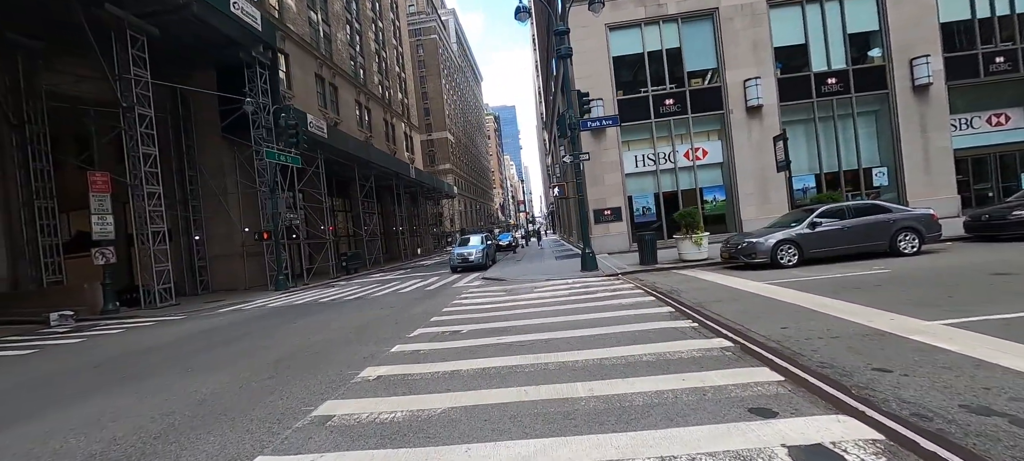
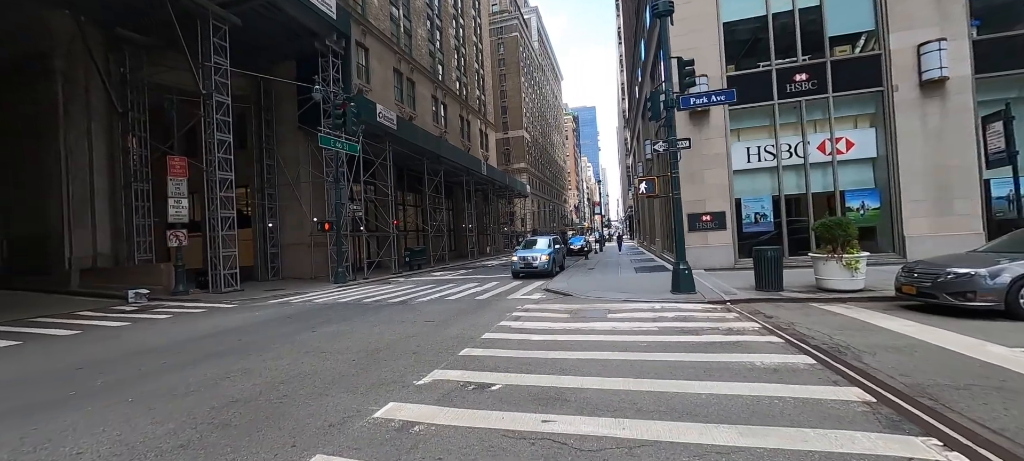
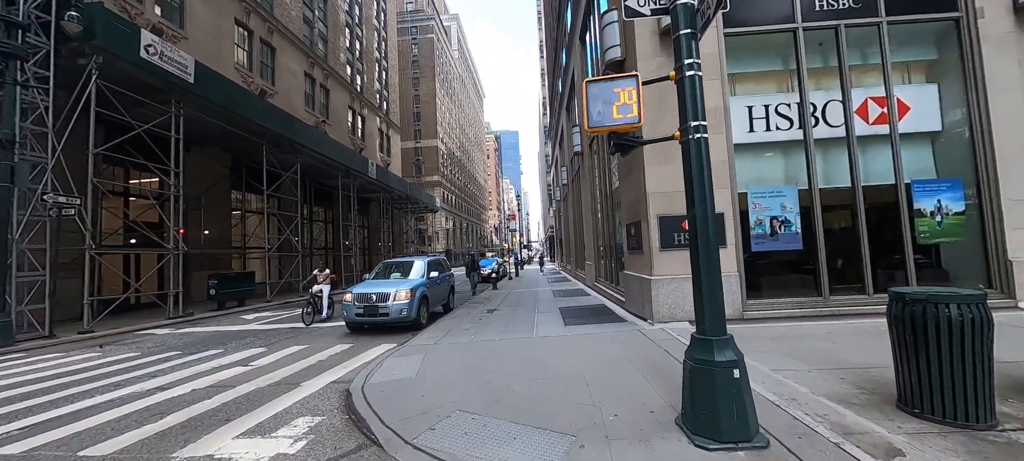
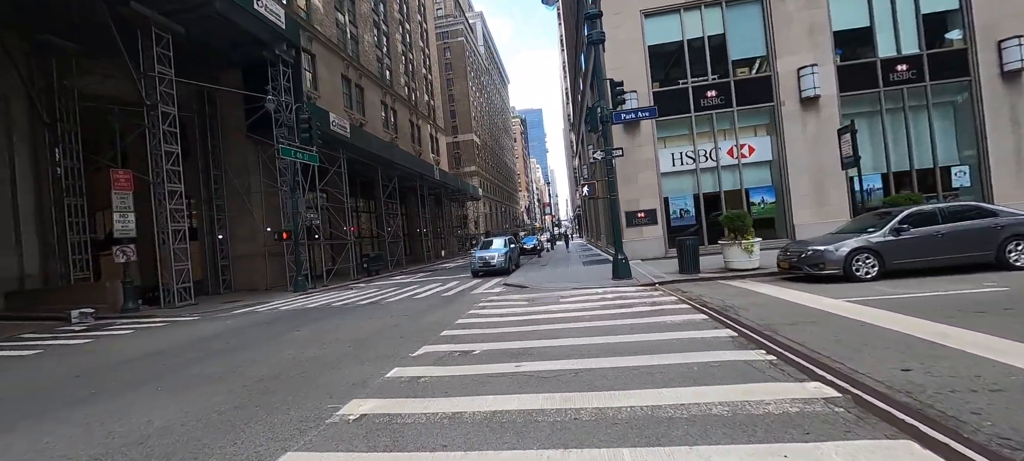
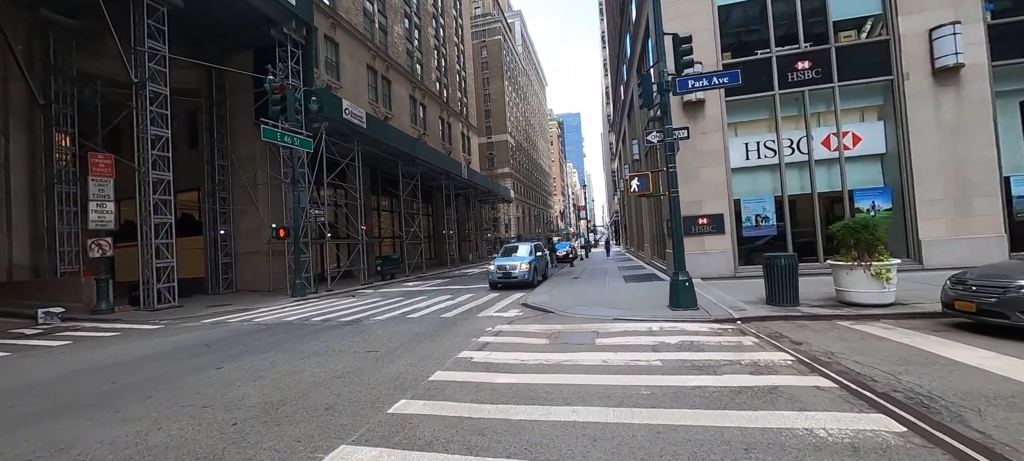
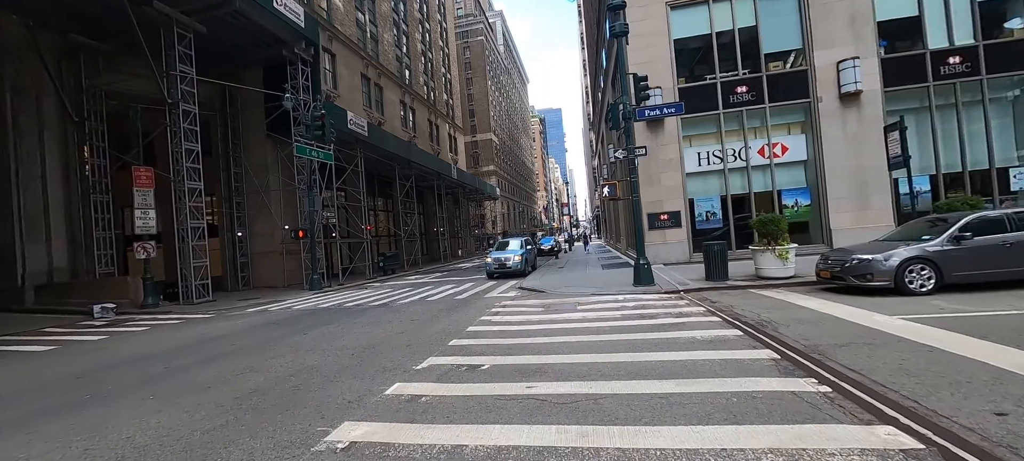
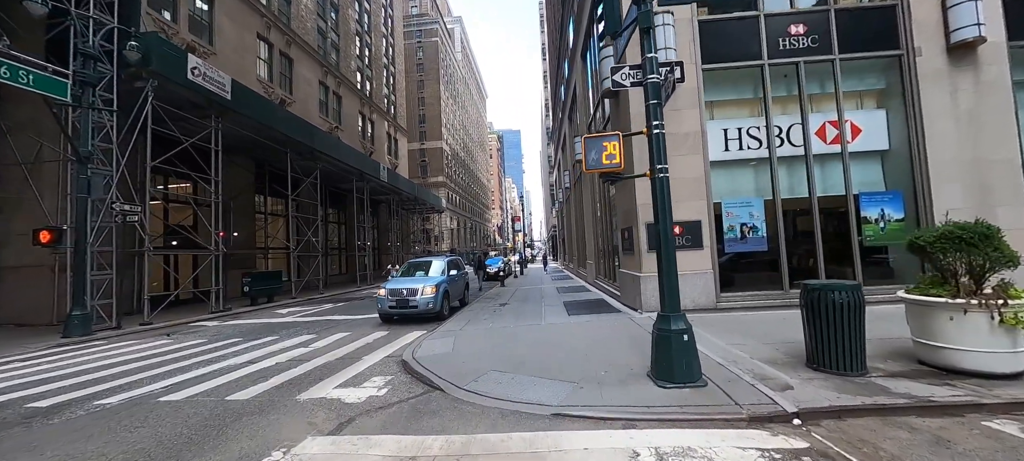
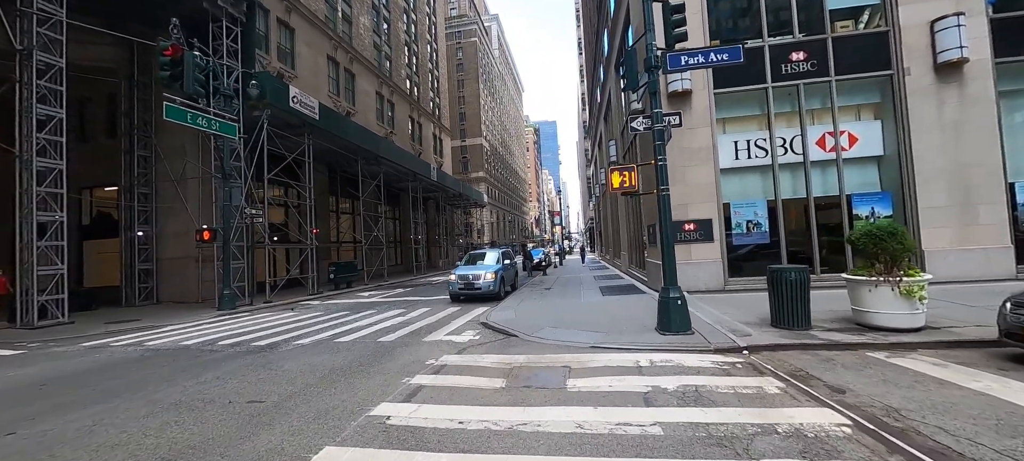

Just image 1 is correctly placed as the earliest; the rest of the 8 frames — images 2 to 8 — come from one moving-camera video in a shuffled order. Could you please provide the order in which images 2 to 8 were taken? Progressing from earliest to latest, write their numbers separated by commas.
4, 6, 2, 5, 8, 7, 3
